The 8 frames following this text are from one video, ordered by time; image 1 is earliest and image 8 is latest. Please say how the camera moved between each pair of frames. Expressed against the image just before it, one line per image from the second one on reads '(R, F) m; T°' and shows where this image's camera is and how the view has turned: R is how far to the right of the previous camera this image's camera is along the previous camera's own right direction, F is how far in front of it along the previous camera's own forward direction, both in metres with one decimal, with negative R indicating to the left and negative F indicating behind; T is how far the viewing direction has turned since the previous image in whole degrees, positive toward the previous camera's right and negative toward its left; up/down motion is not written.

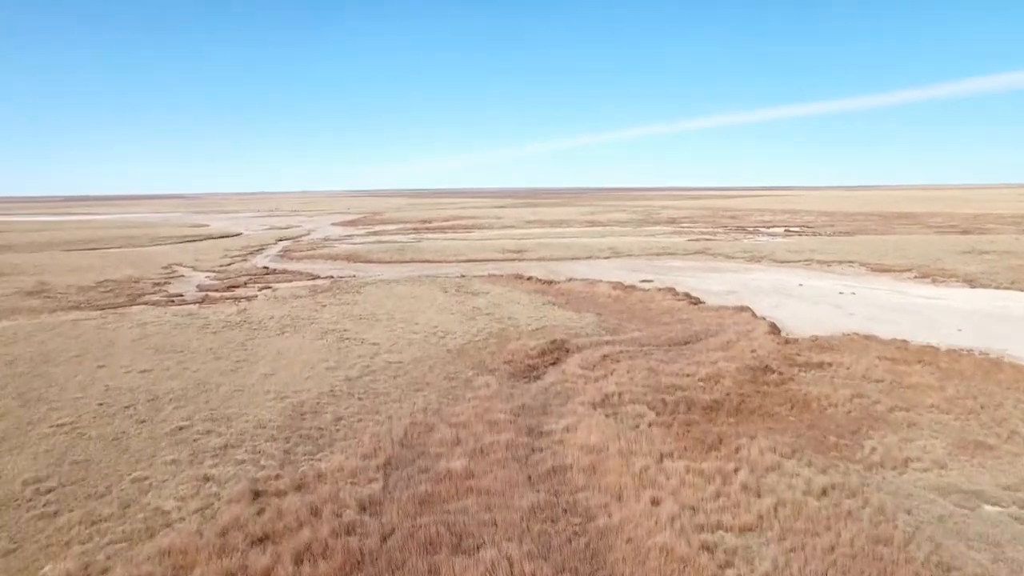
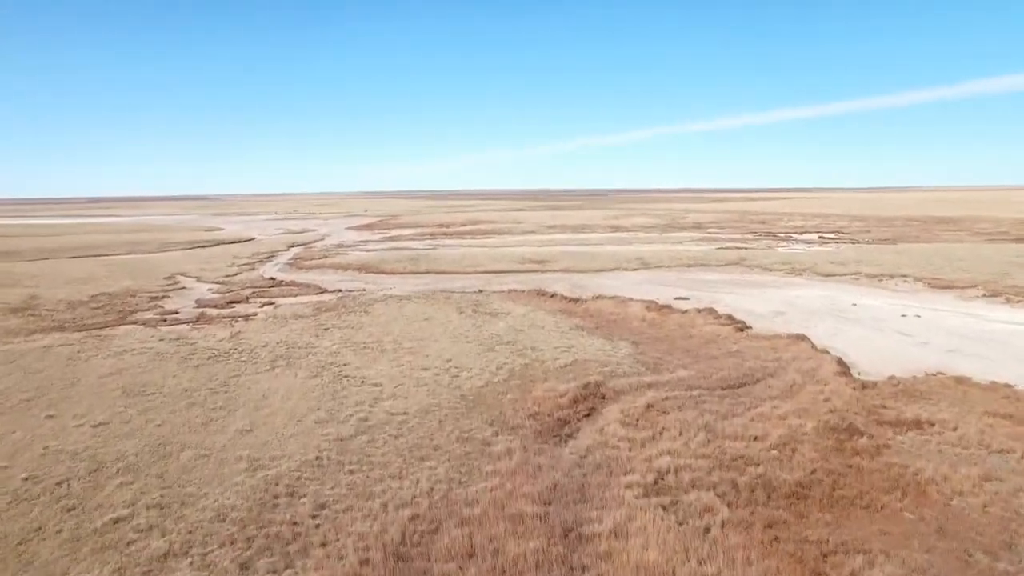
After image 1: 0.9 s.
(-0.2, +2.3) m; -2°
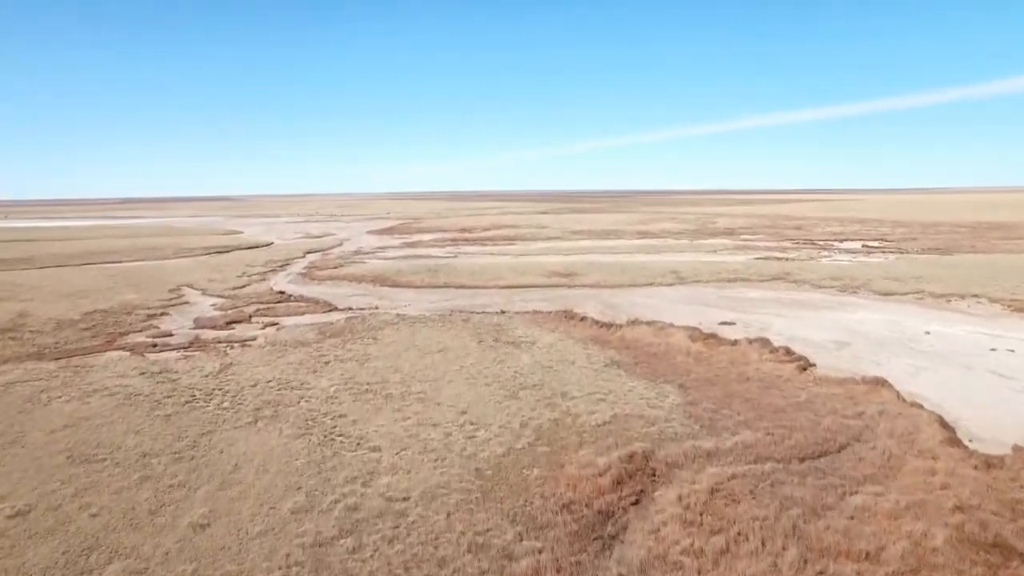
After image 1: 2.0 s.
(-0.1, +2.5) m; -2°
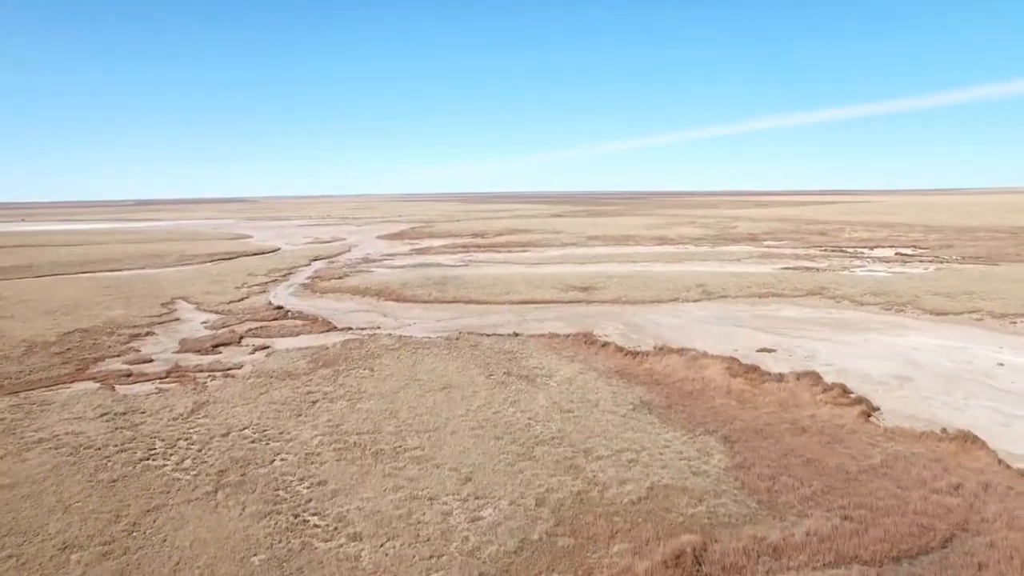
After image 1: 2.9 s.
(0.0, +2.3) m; -1°
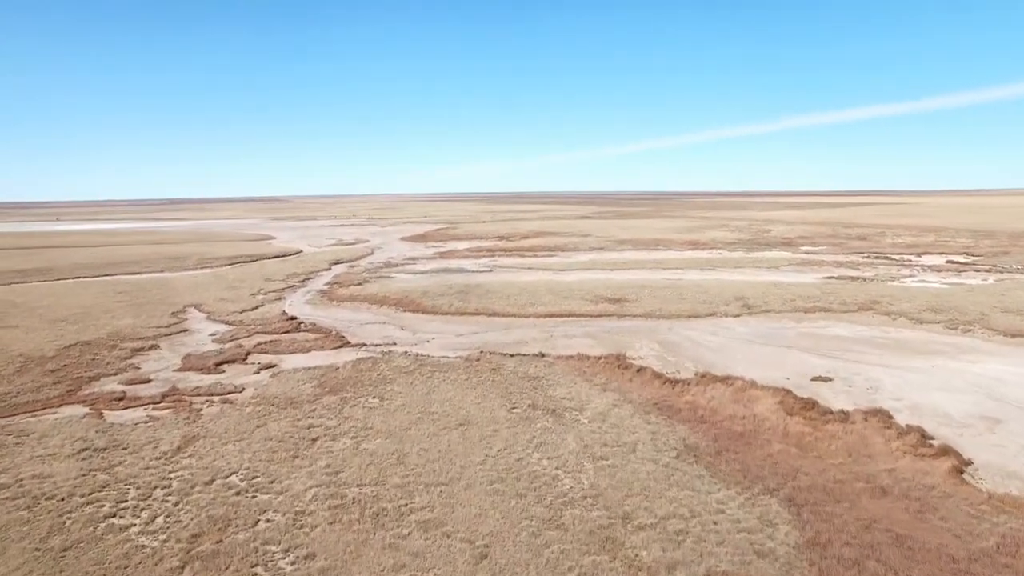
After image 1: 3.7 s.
(0.0, +1.9) m; -2°
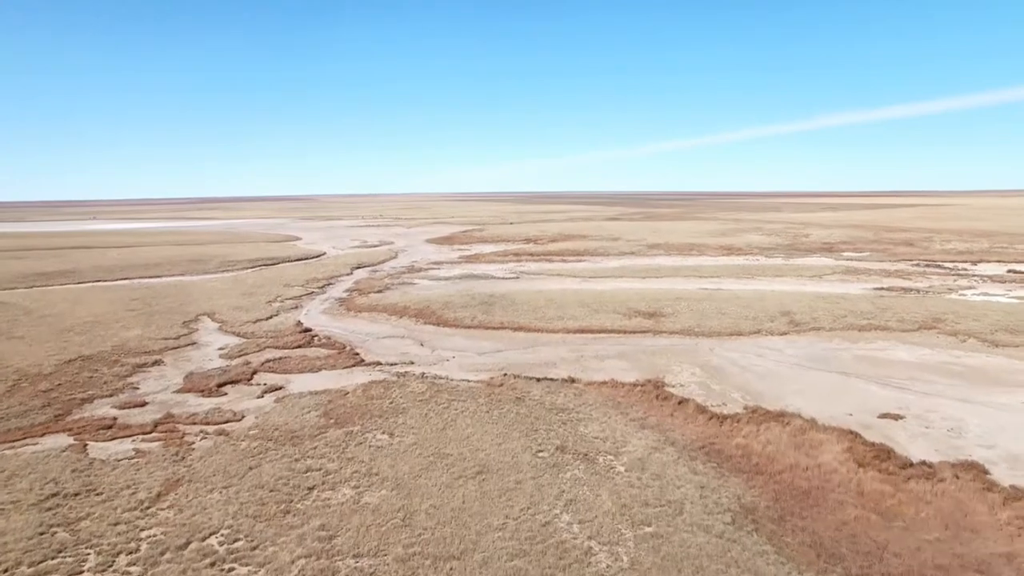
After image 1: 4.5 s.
(0.0, +1.9) m; -2°
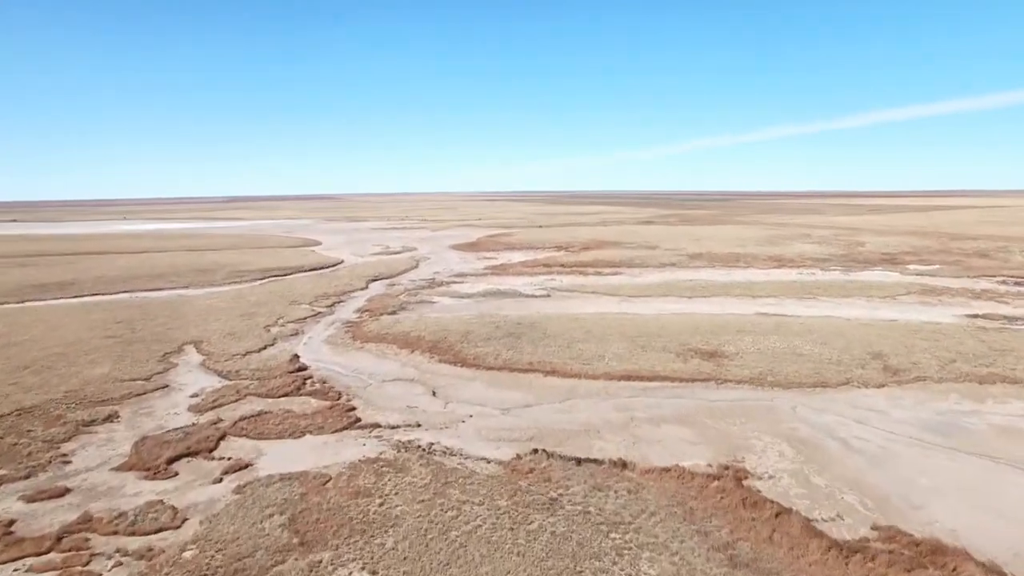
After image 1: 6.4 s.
(-0.1, +4.6) m; -2°
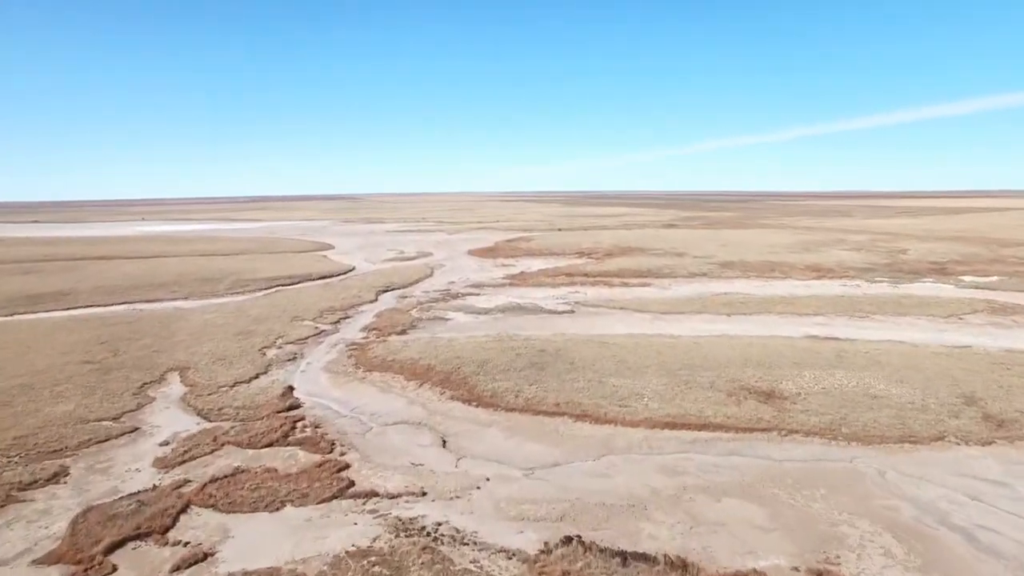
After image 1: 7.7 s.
(-0.2, +3.3) m; -2°
